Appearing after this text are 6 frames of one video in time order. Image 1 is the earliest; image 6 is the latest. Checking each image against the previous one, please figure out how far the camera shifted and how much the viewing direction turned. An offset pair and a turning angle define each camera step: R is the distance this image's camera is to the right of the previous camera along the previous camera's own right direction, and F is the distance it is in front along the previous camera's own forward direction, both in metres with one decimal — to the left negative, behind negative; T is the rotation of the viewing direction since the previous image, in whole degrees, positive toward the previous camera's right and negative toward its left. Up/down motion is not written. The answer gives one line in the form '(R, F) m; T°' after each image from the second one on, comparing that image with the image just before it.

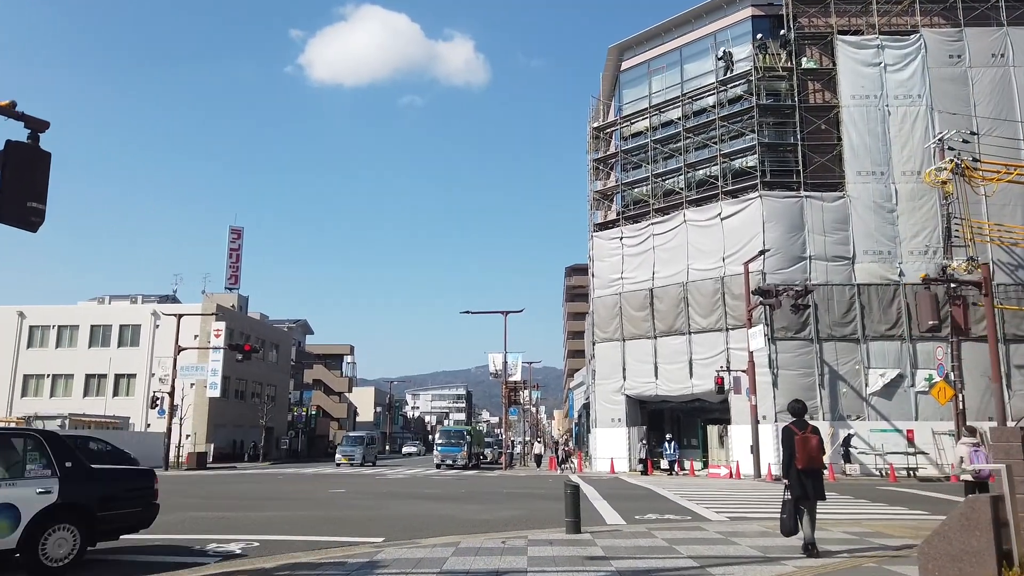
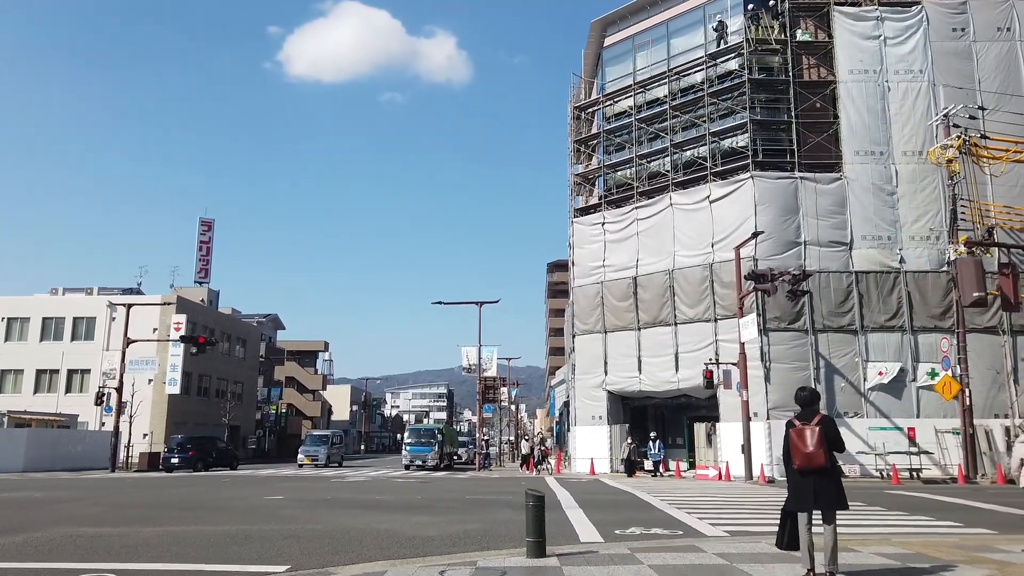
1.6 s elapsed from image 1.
(+0.5, +2.5) m; +1°
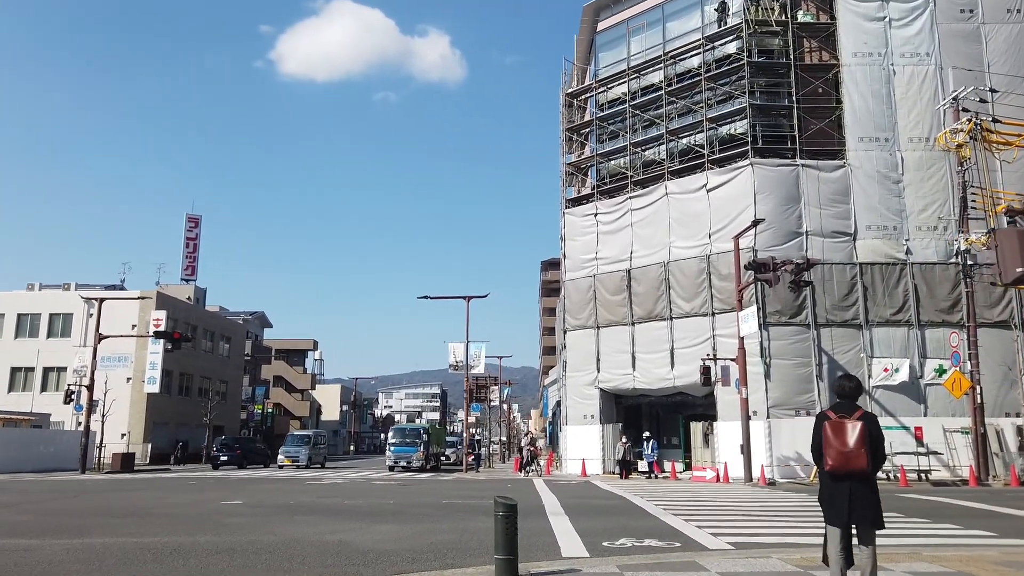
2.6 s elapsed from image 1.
(+0.3, +1.5) m; 0°
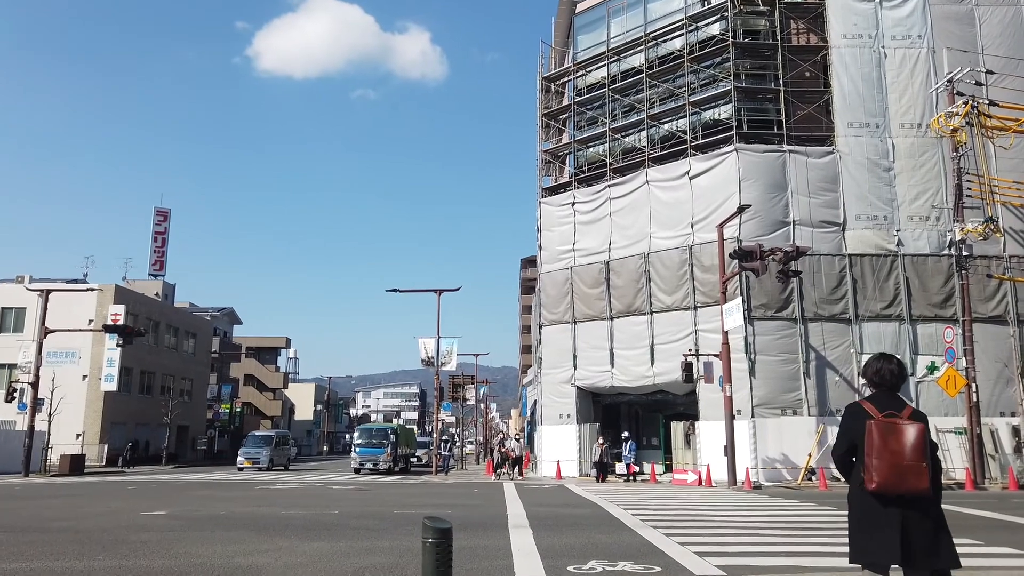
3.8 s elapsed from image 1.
(+0.4, +1.7) m; +1°
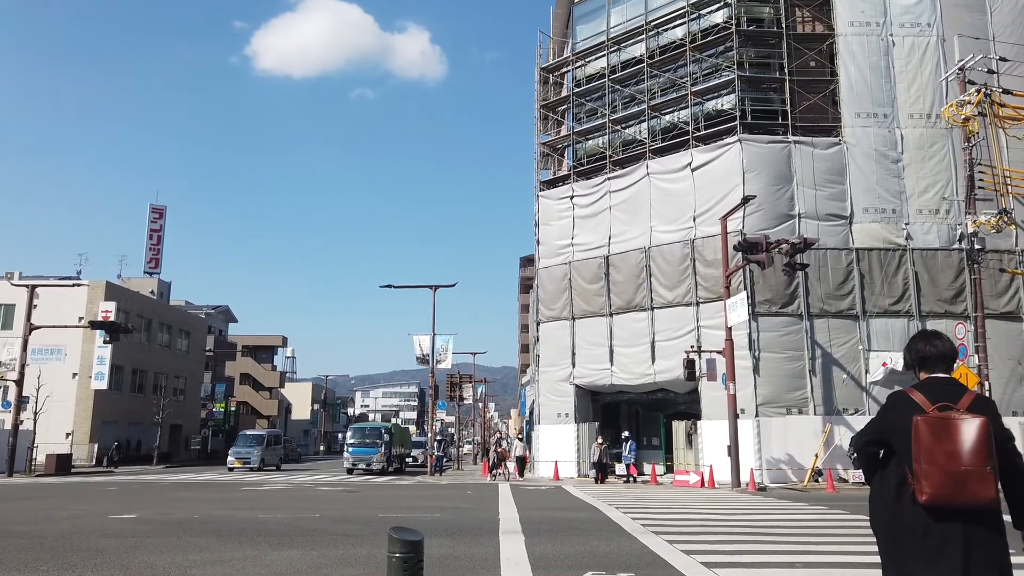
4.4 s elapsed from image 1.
(+0.1, +0.9) m; 0°
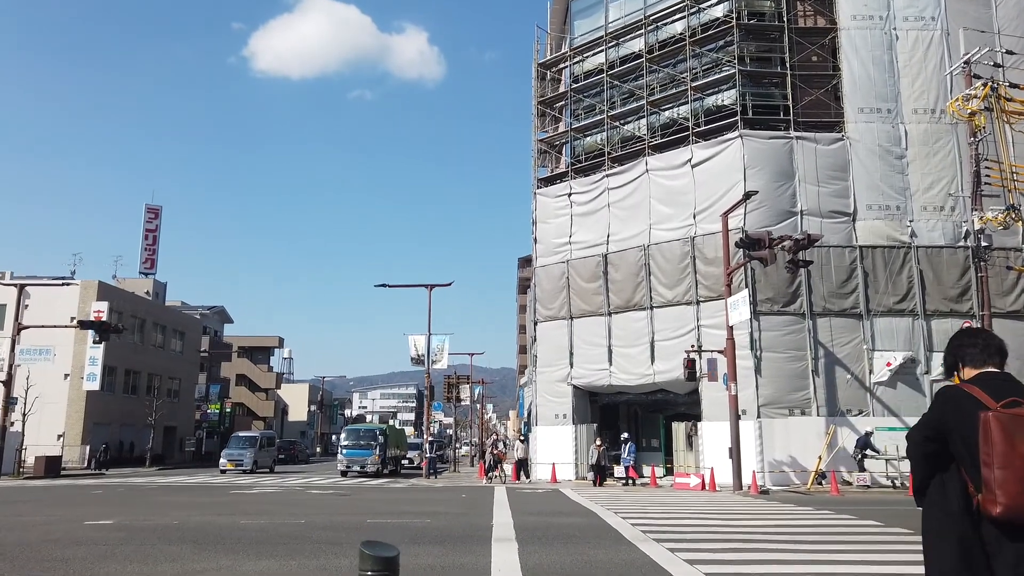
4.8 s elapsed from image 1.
(+0.1, +0.5) m; 0°
